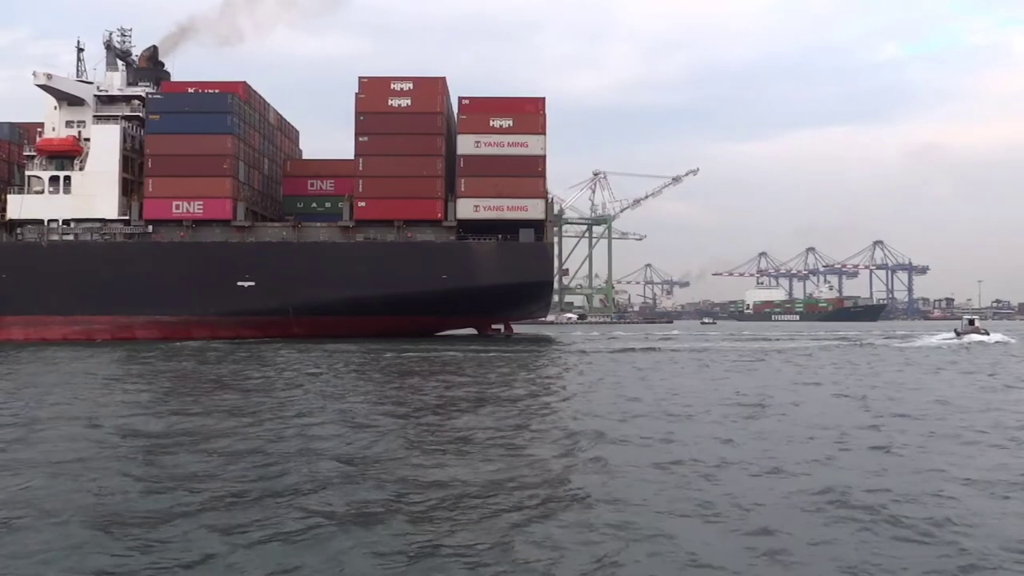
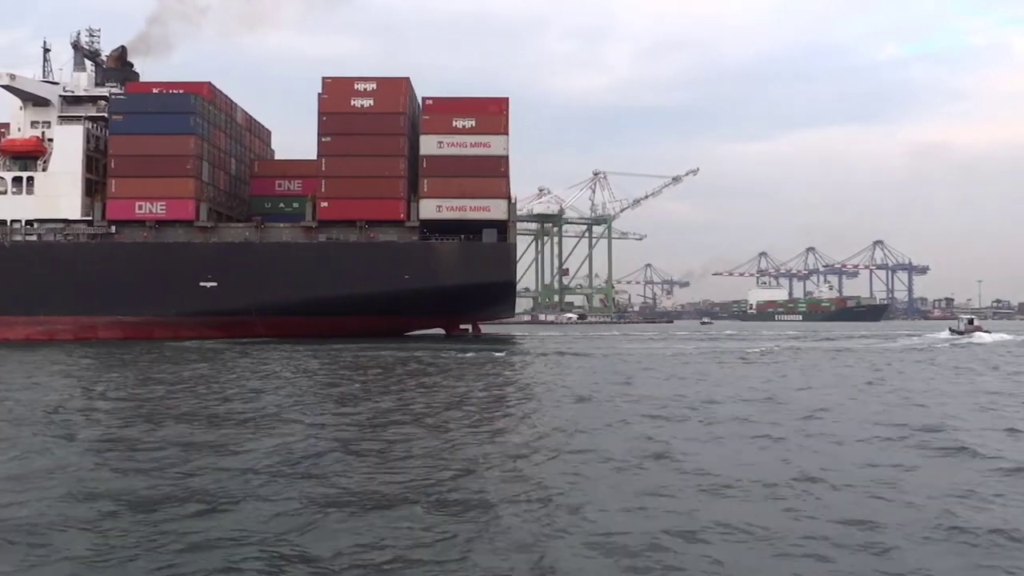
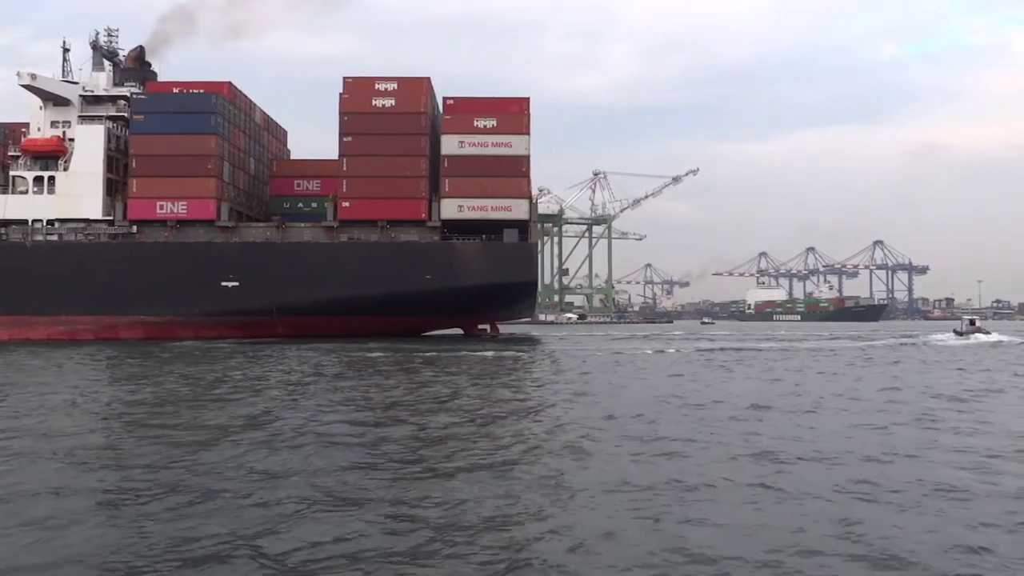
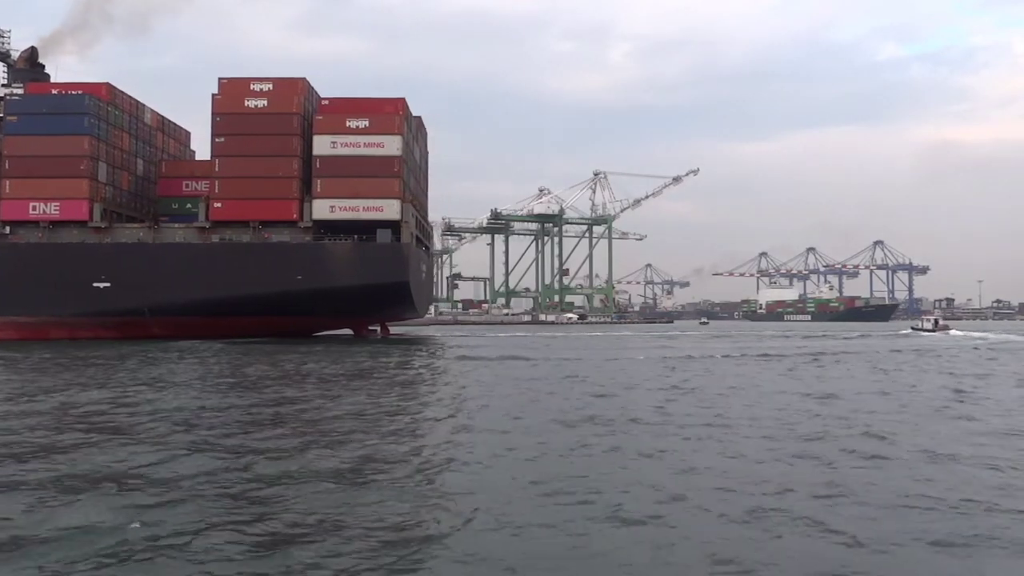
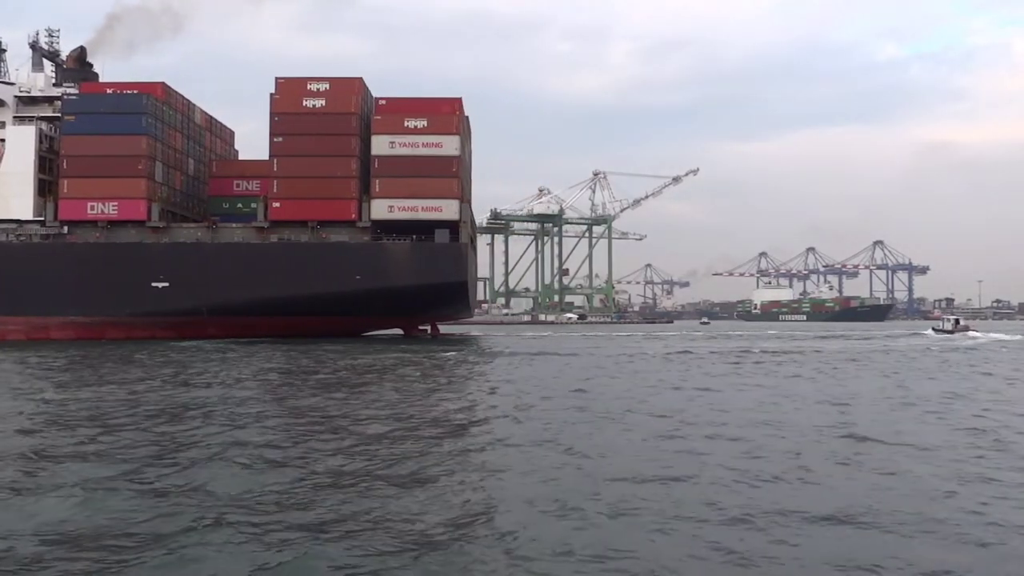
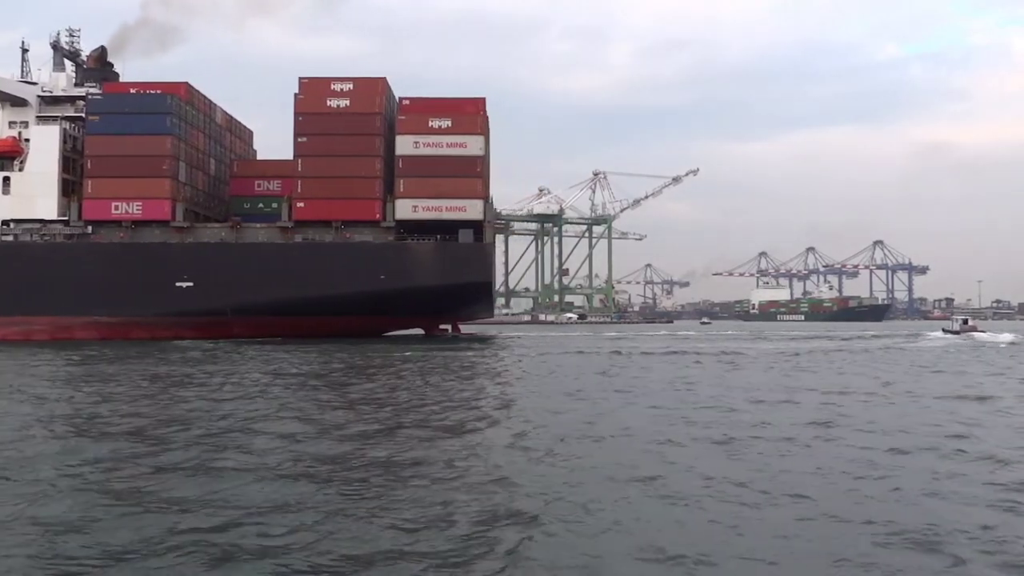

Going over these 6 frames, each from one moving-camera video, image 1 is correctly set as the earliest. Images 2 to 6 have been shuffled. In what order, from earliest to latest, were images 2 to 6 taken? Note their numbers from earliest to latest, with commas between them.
3, 2, 6, 5, 4
